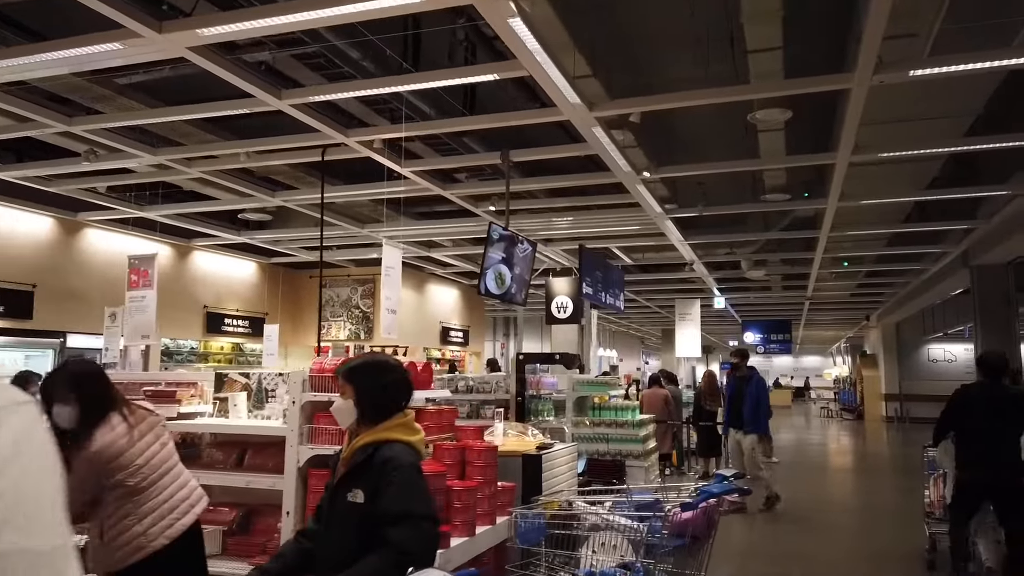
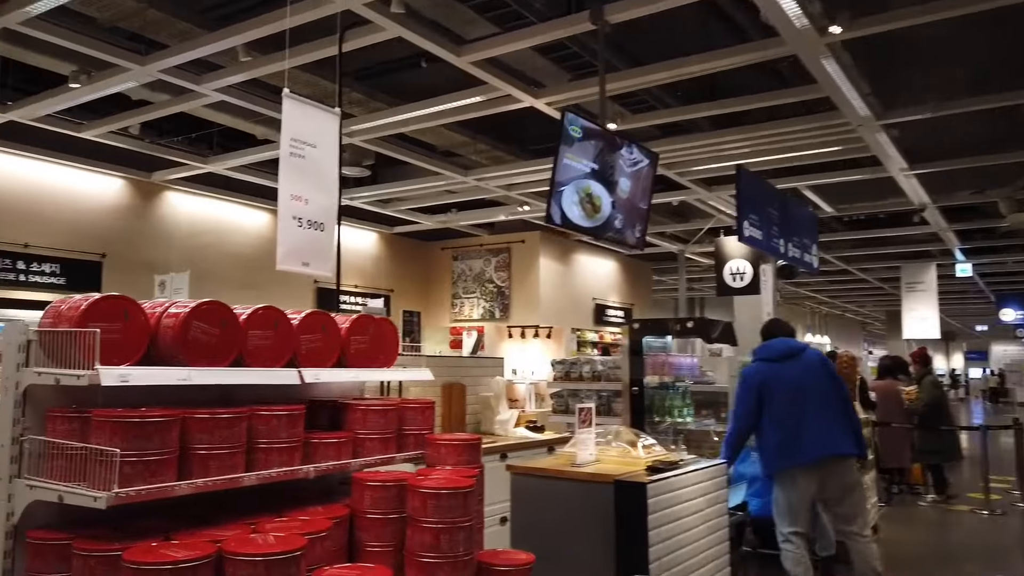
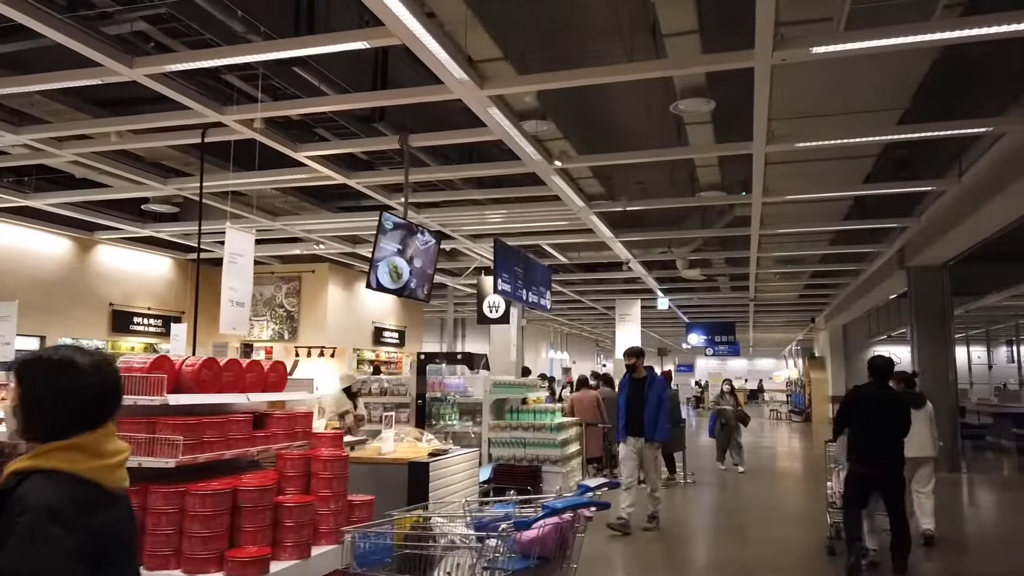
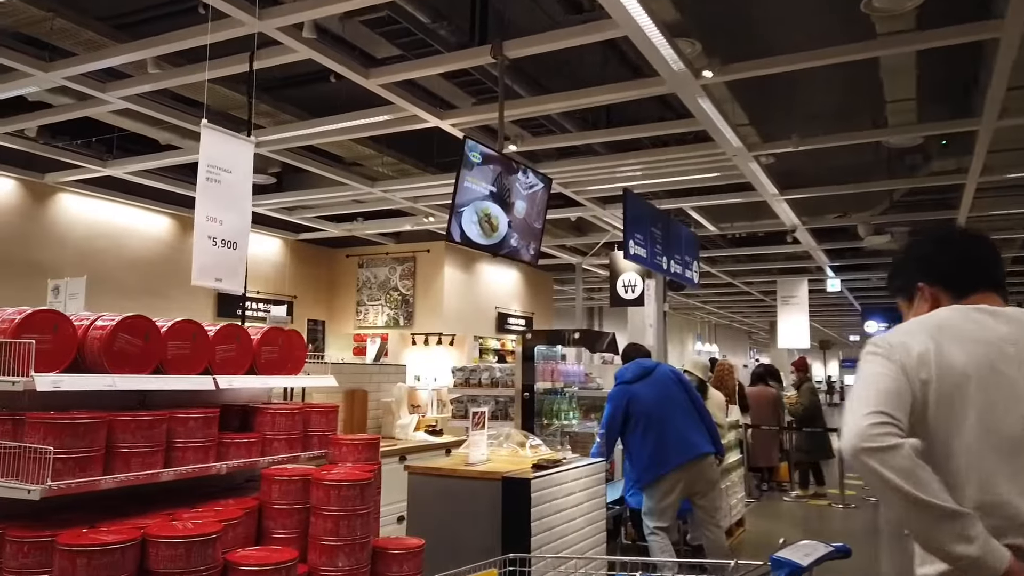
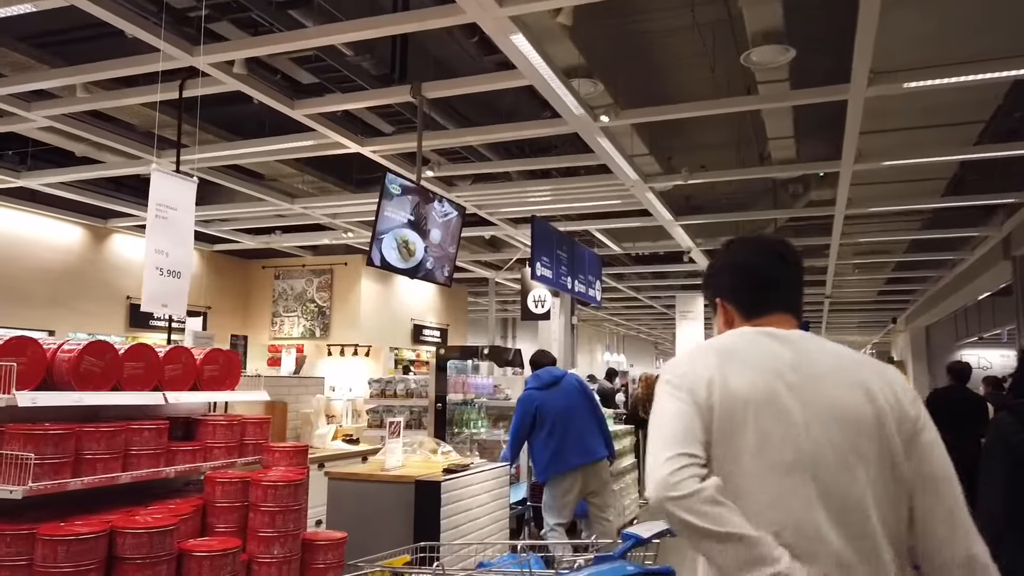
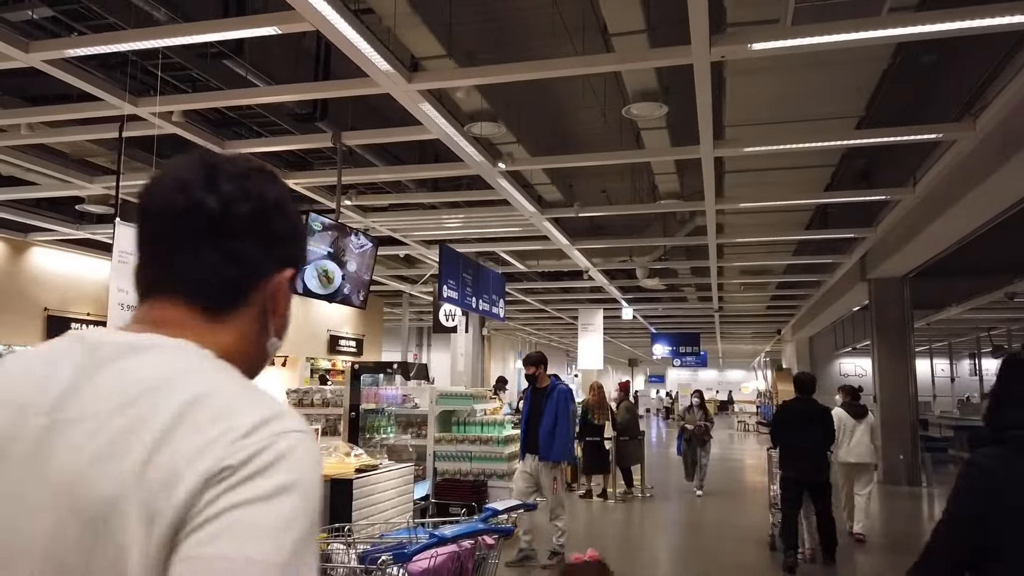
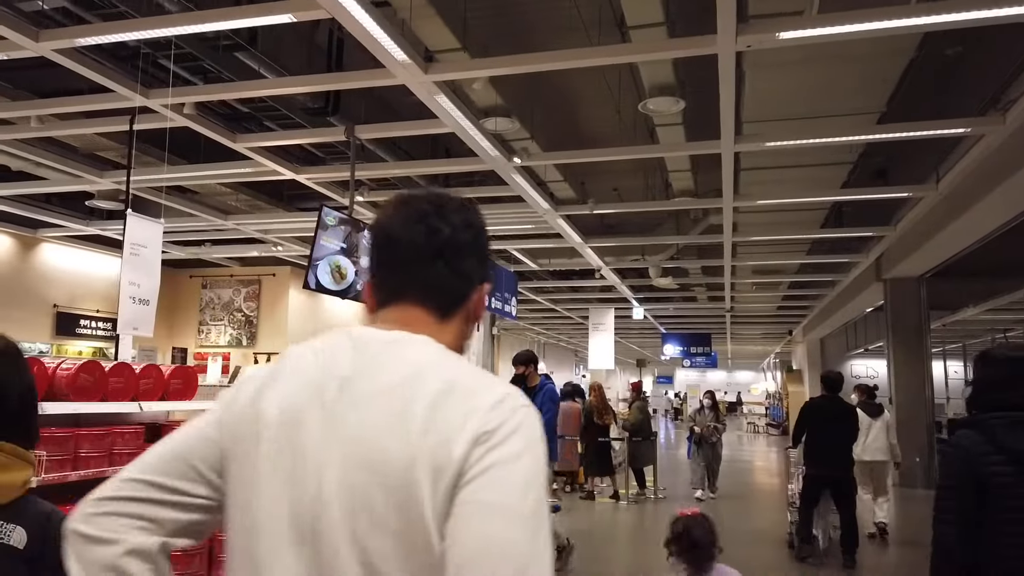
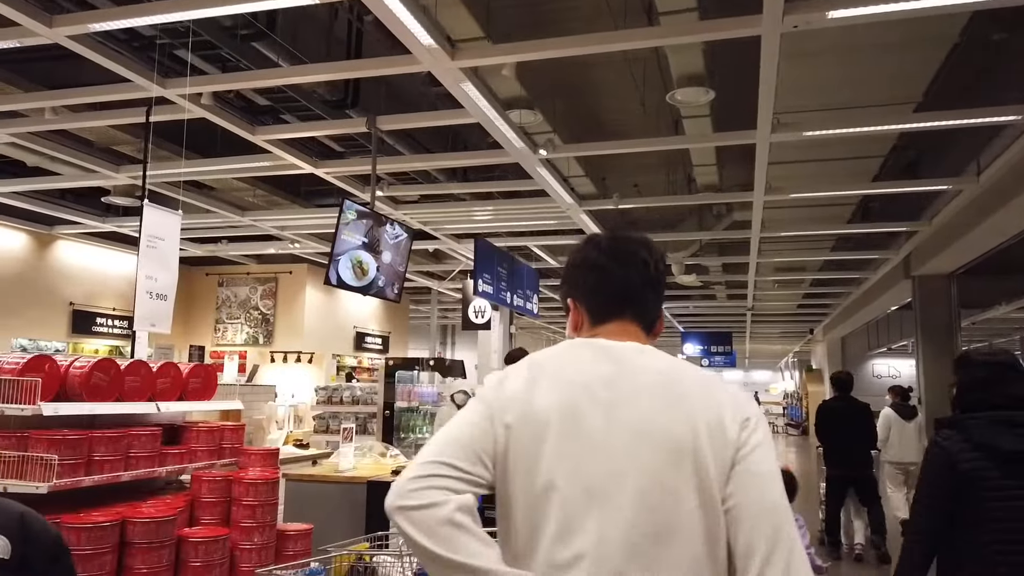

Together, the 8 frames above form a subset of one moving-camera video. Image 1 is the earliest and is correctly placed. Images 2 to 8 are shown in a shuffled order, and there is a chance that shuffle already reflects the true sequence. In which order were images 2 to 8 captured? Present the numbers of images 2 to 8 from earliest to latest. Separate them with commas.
3, 6, 7, 8, 5, 4, 2
